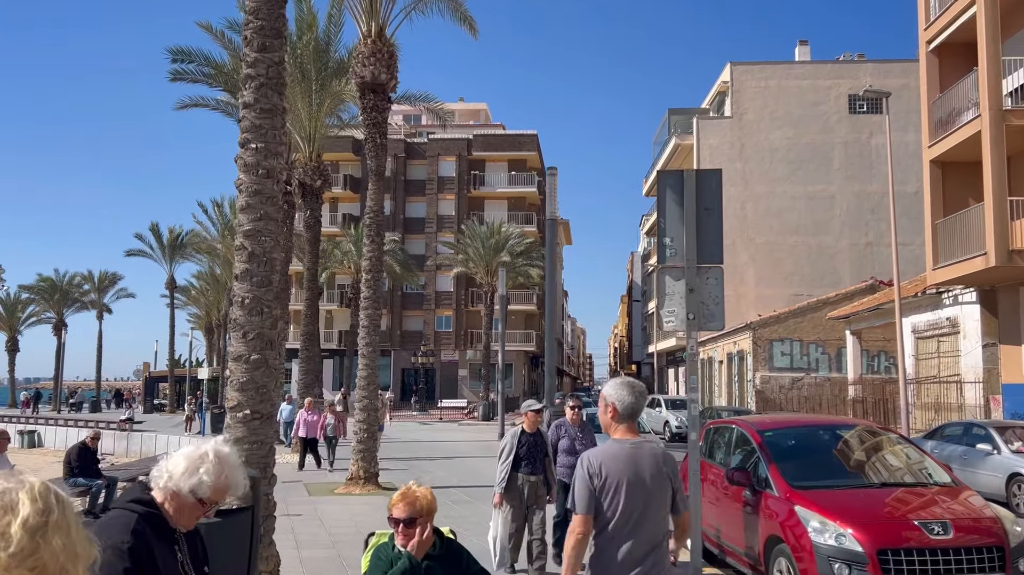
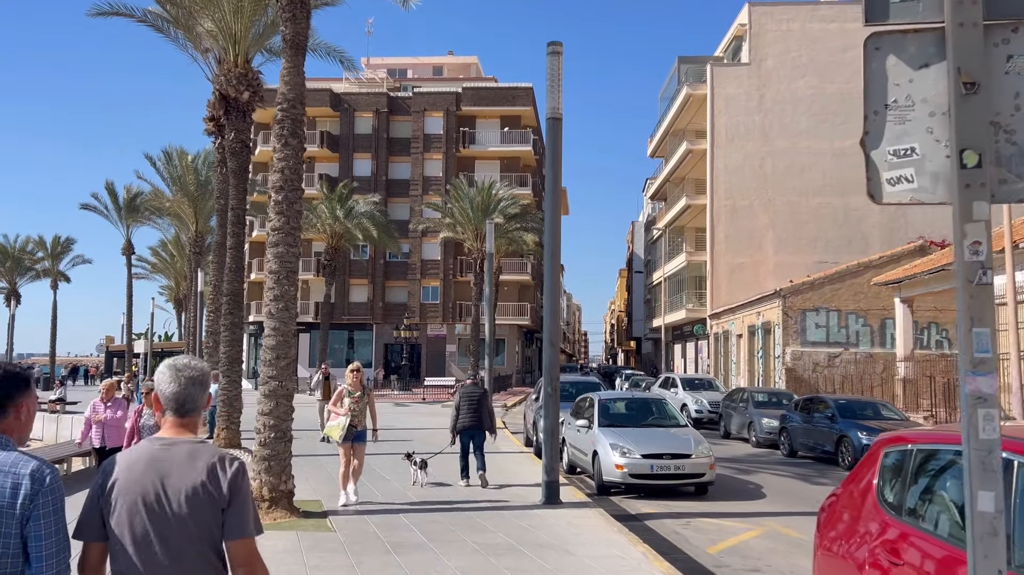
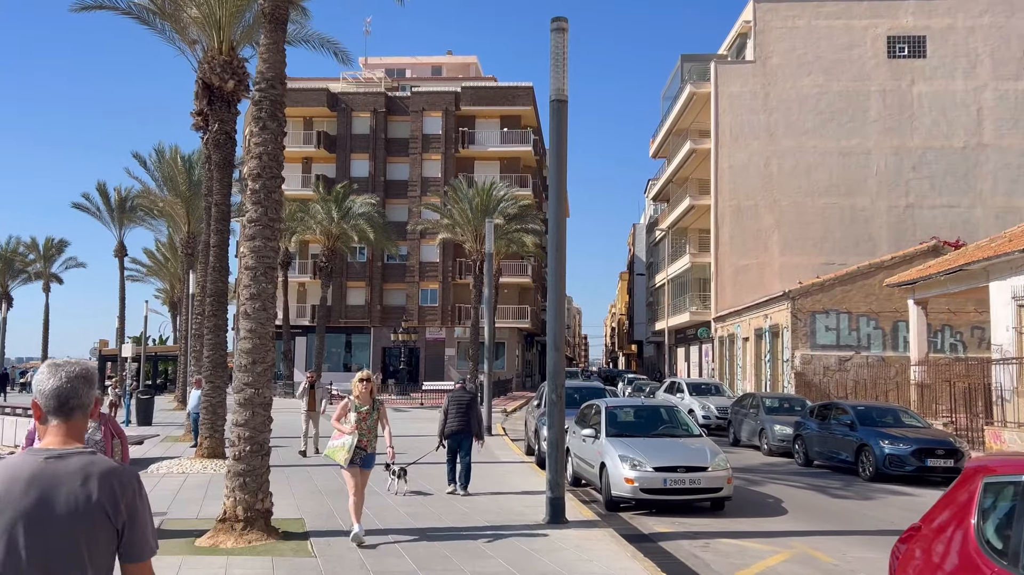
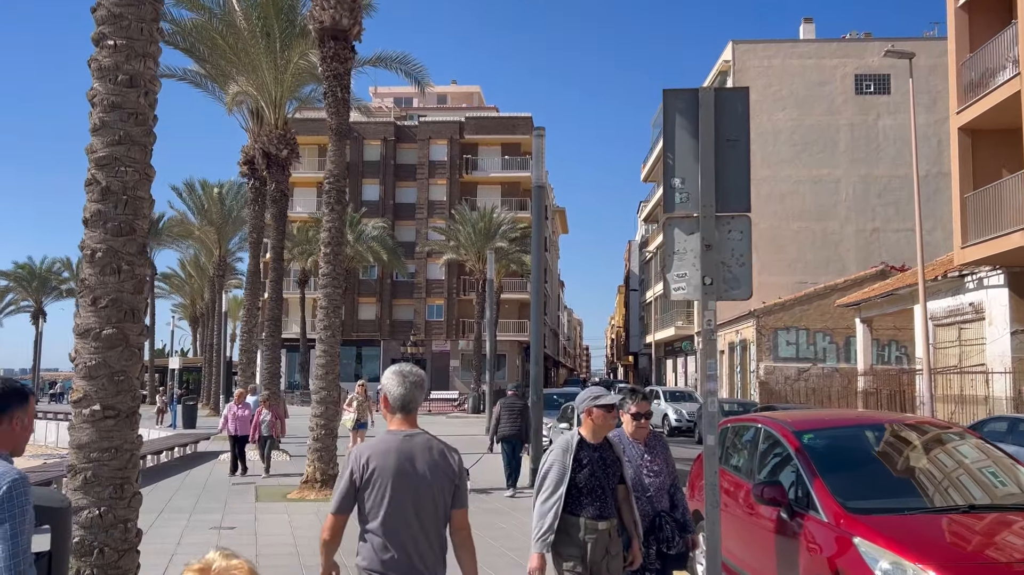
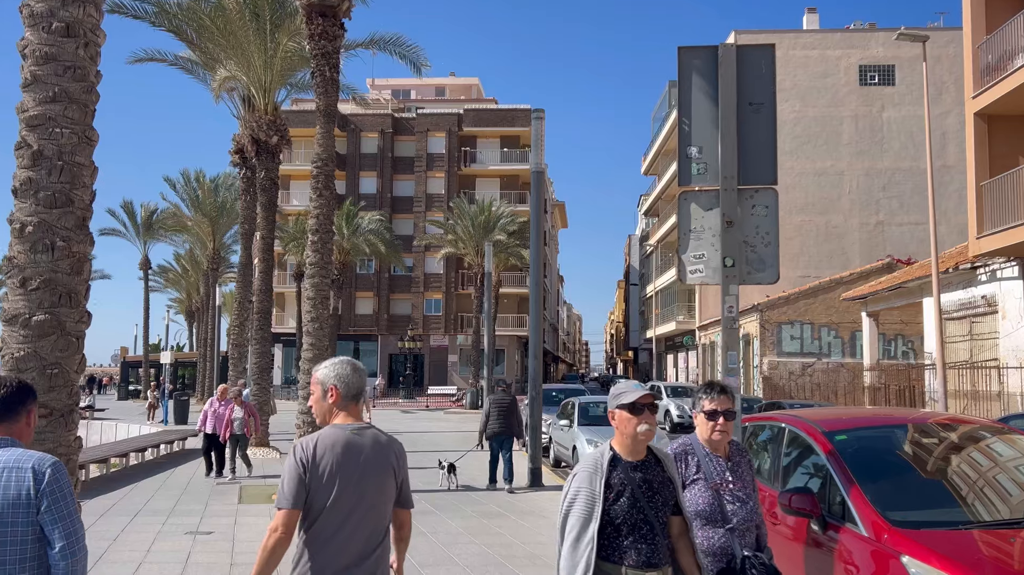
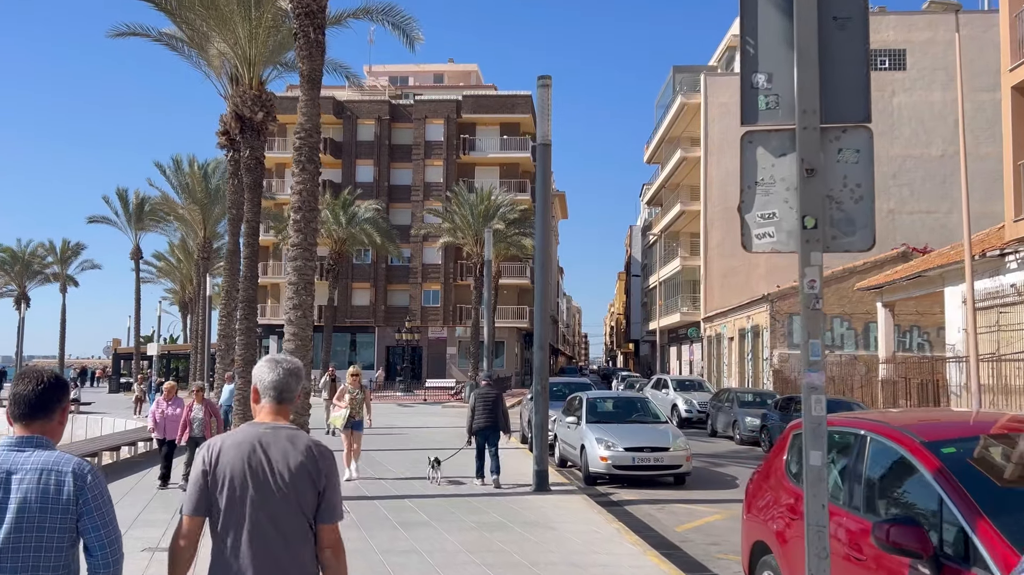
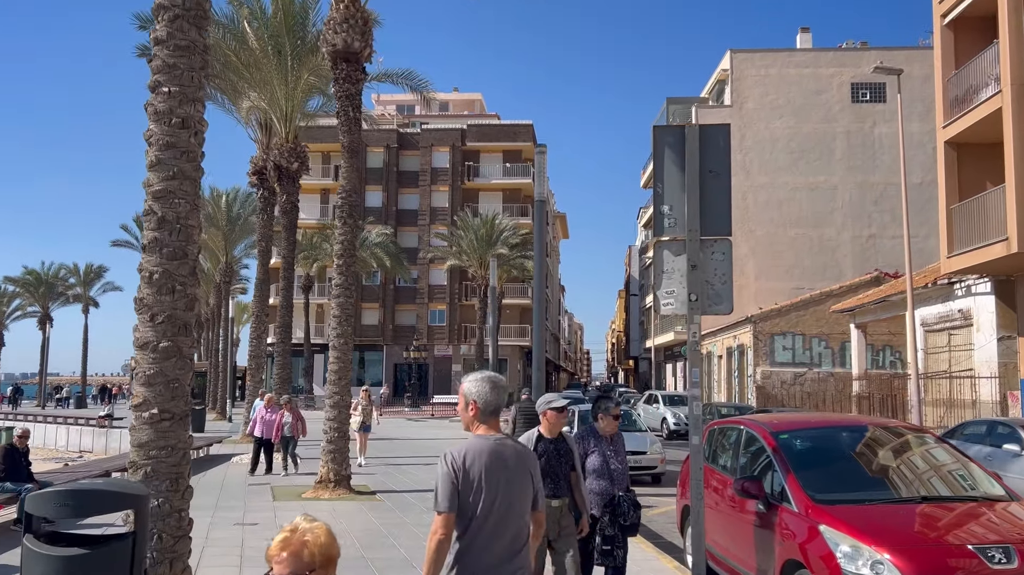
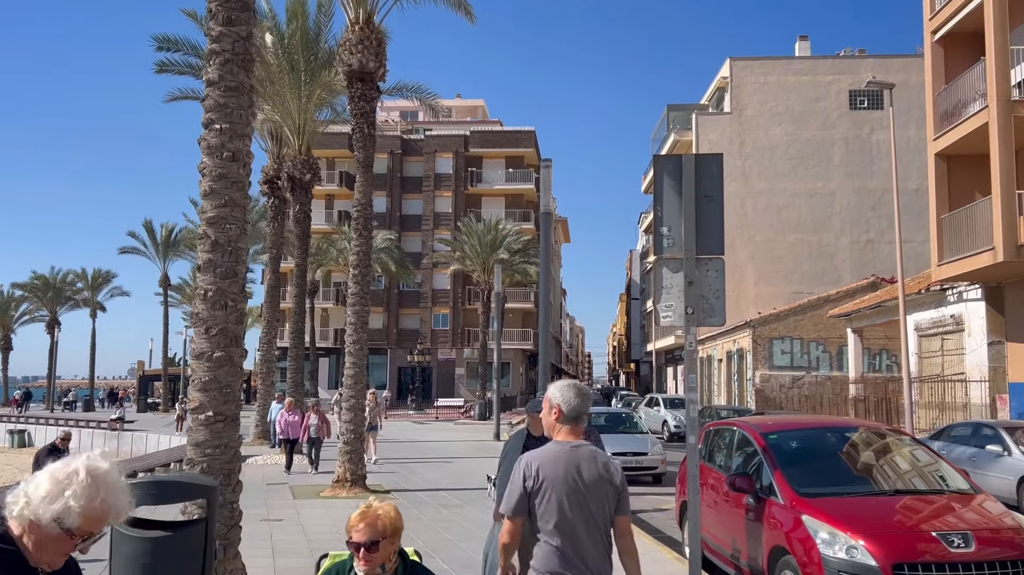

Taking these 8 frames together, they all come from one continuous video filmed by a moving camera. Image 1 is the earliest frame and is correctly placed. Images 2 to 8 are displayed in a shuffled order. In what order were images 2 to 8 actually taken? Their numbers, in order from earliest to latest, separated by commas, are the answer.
8, 7, 4, 5, 6, 2, 3
